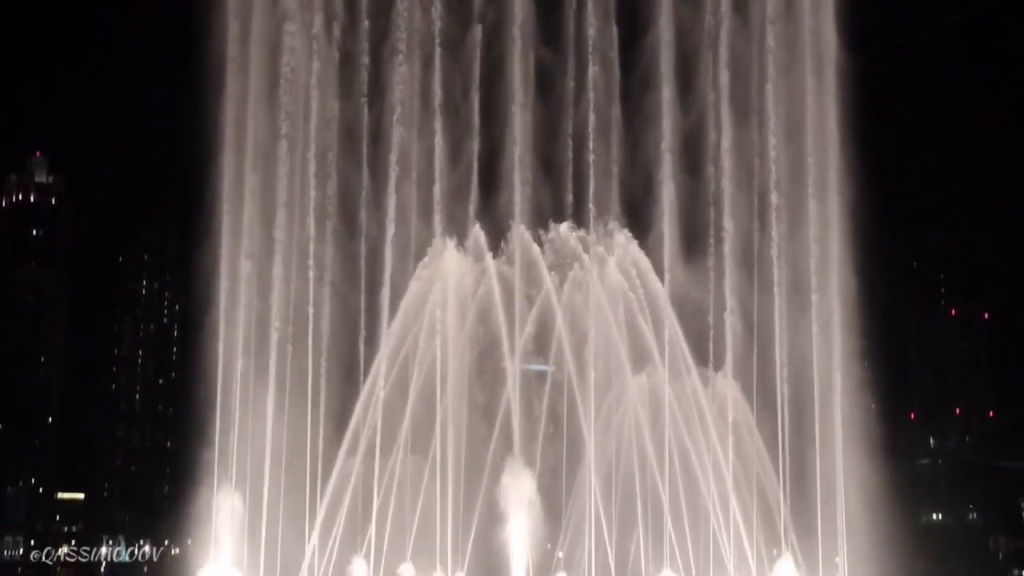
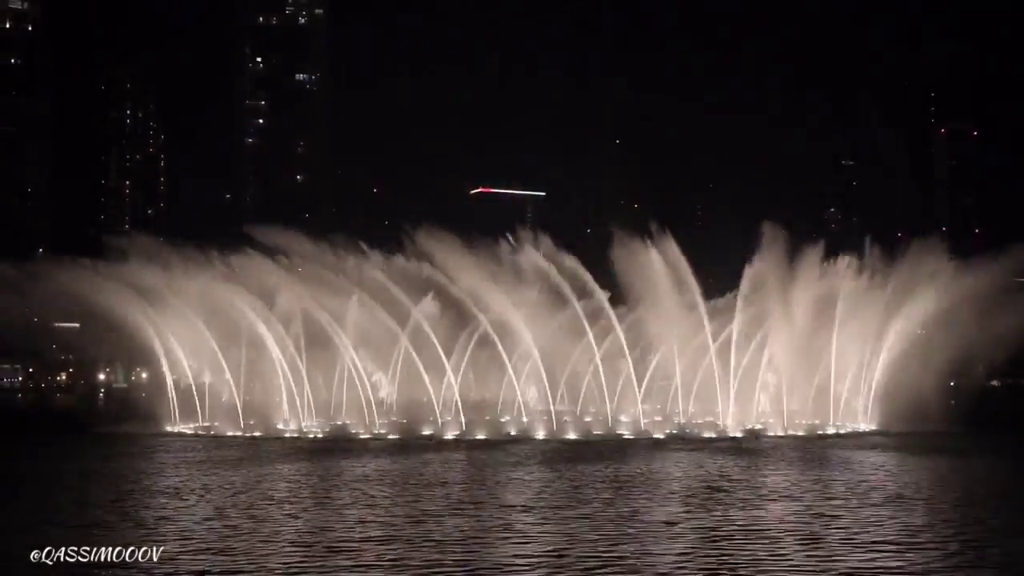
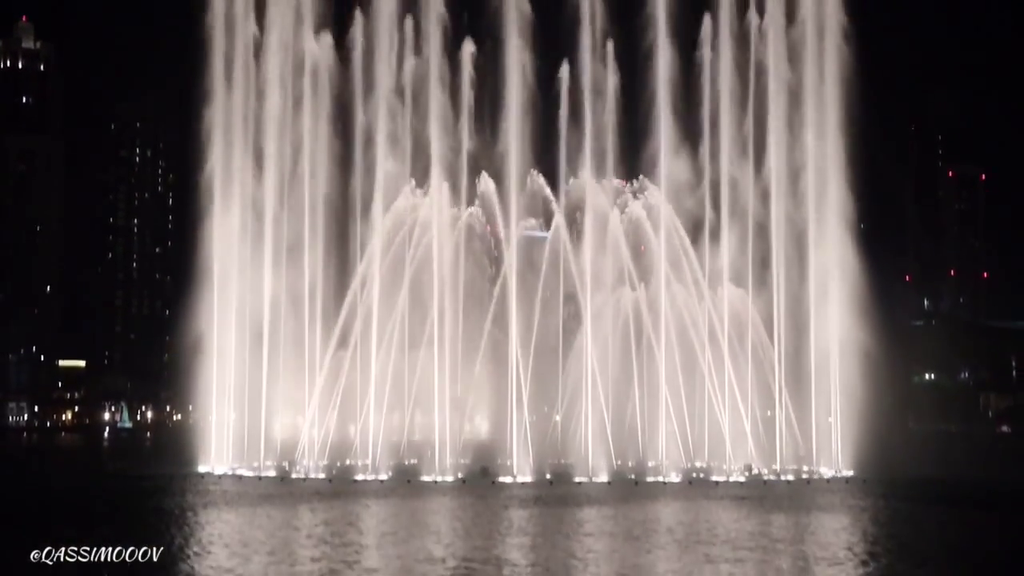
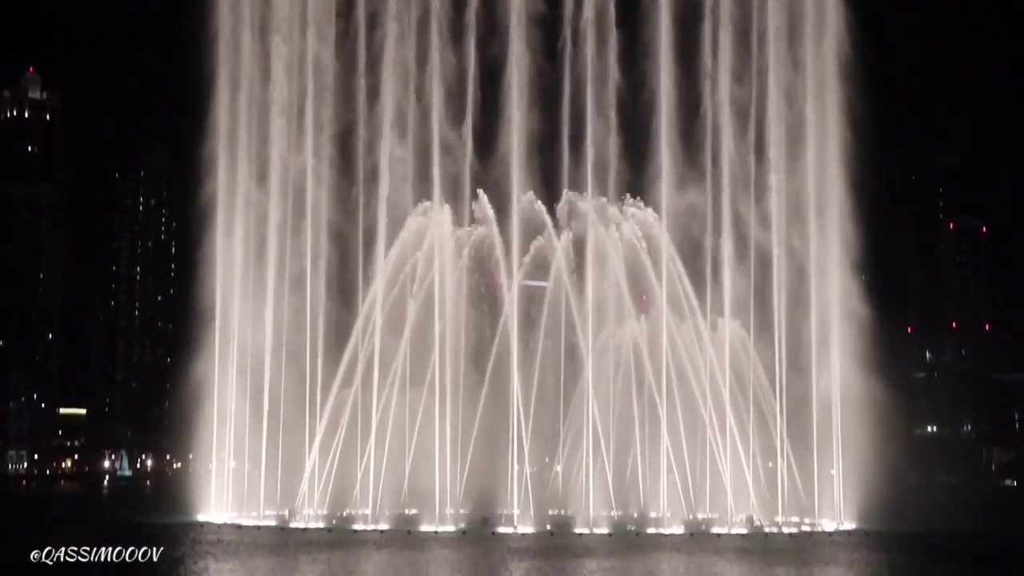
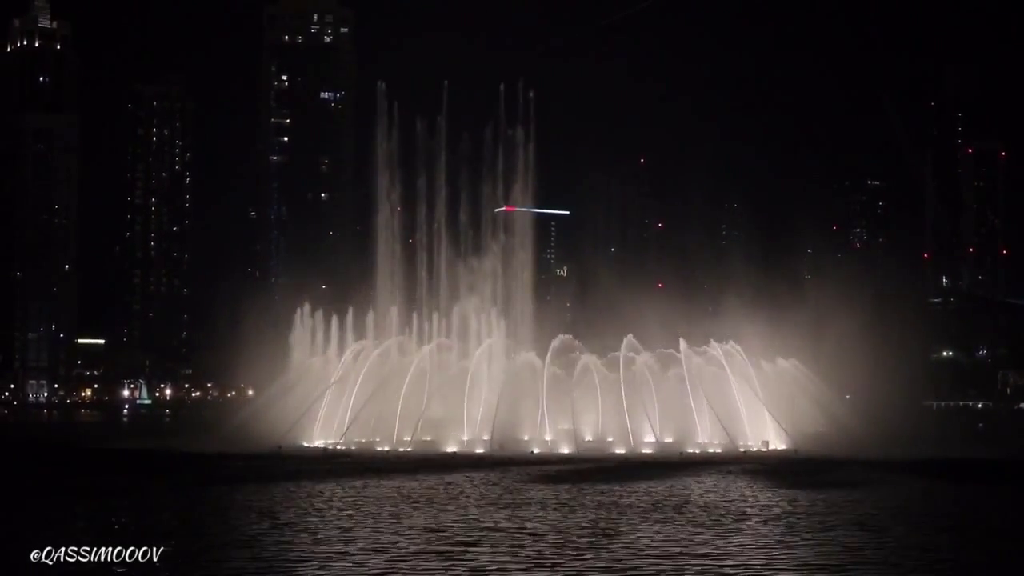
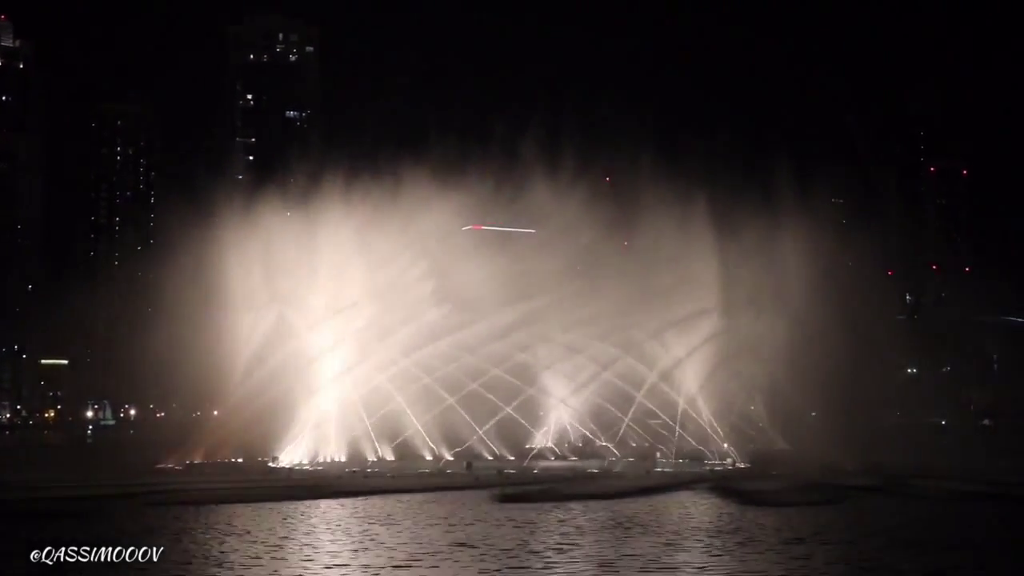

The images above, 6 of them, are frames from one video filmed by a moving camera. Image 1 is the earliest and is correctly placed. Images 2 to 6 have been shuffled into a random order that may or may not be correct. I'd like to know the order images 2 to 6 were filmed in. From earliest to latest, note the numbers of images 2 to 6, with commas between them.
4, 3, 5, 6, 2
